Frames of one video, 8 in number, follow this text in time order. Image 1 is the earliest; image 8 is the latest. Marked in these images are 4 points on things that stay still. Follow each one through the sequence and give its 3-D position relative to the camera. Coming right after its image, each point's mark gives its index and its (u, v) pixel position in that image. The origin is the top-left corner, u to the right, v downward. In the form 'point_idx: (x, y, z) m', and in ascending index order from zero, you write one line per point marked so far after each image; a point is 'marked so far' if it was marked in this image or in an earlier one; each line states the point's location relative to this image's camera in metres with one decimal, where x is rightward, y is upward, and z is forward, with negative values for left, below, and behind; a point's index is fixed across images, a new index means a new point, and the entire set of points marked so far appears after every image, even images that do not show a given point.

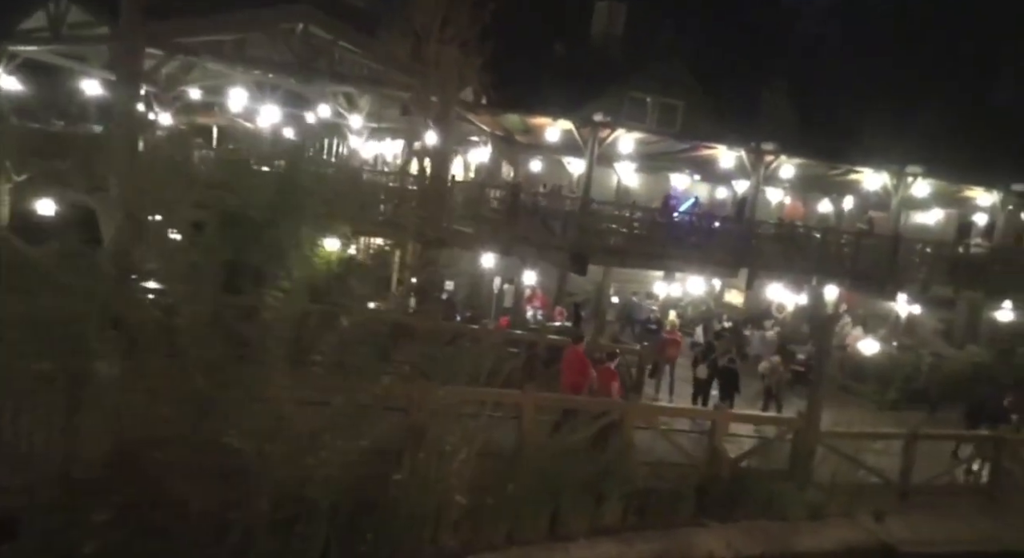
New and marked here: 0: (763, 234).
0: (+6.2, +1.1, +18.7) m
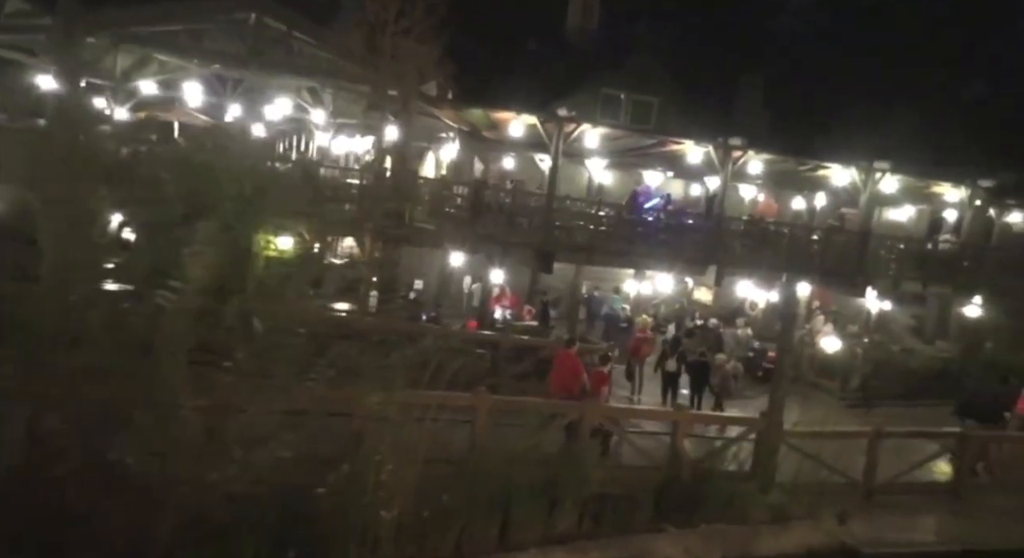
0: (+5.4, +1.2, +18.5) m
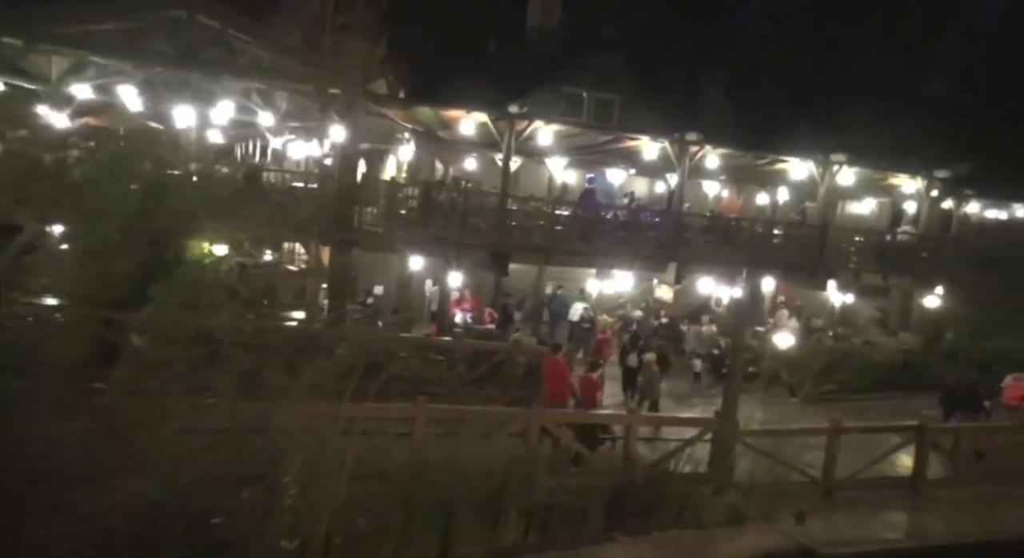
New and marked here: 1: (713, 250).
0: (+4.4, +1.3, +18.3) m
1: (+4.8, +0.7, +18.5) m
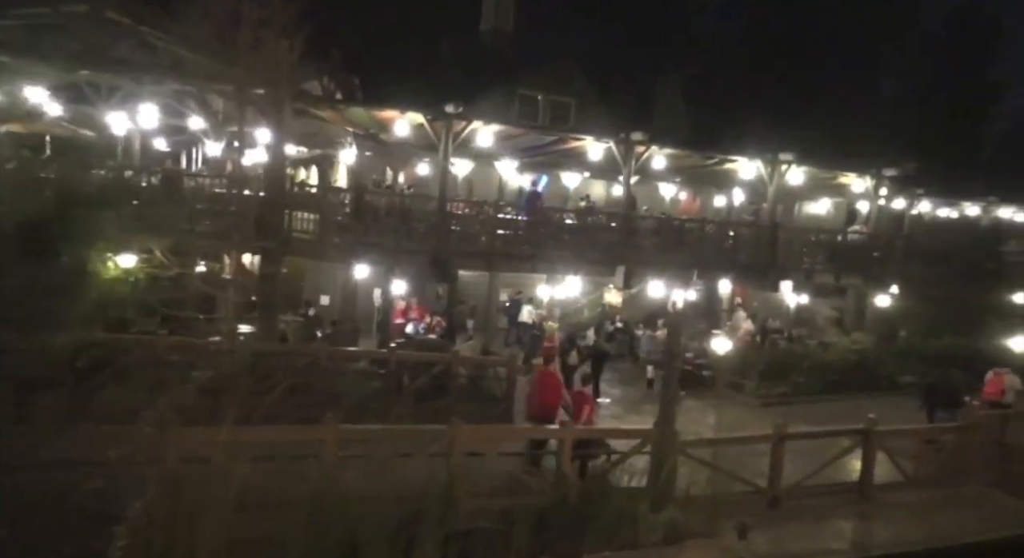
0: (+3.1, +1.2, +17.9) m
1: (+3.5, +0.7, +18.1) m
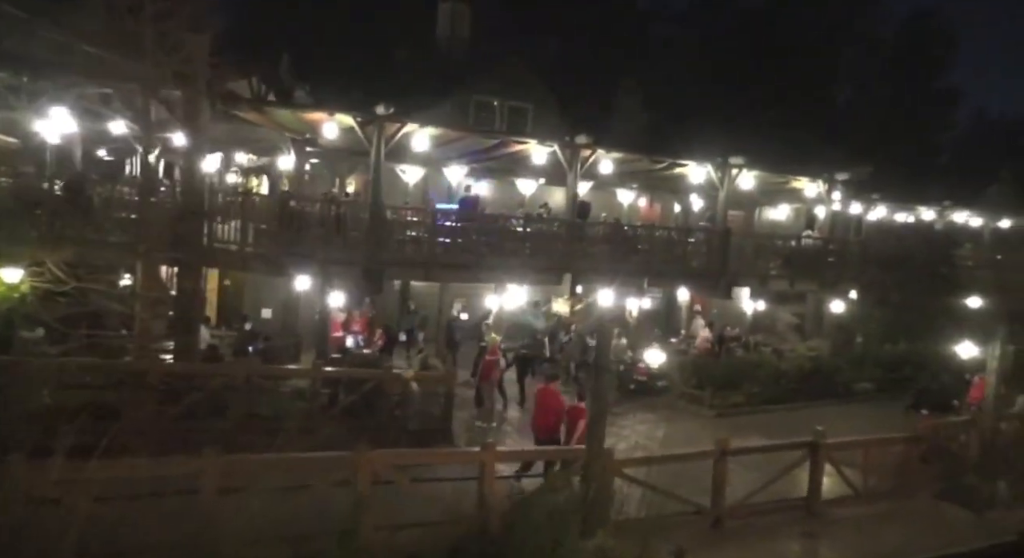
0: (+1.8, +1.0, +17.4) m
1: (+2.2, +0.5, +17.6) m
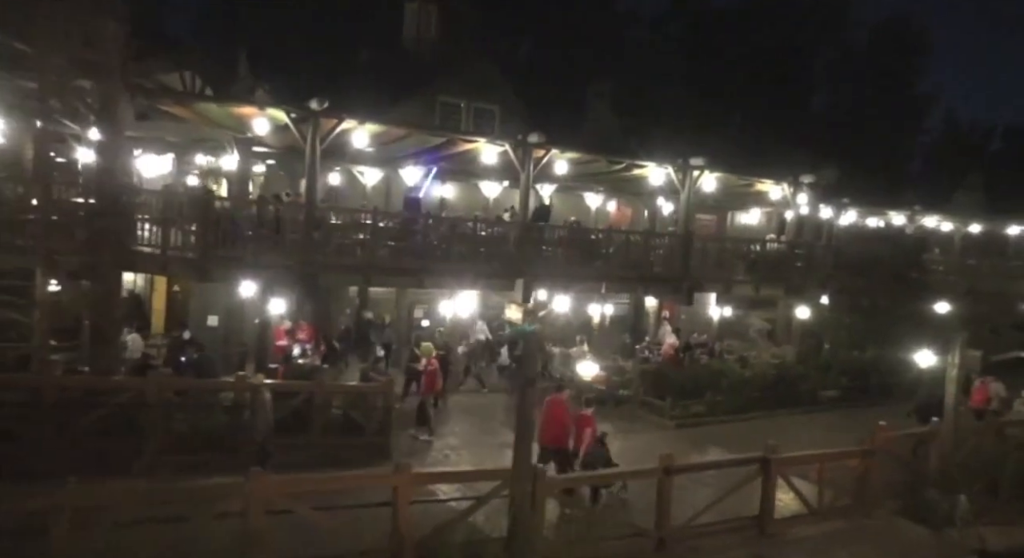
0: (+0.7, +0.9, +16.7) m
1: (+1.2, +0.4, +16.9) m
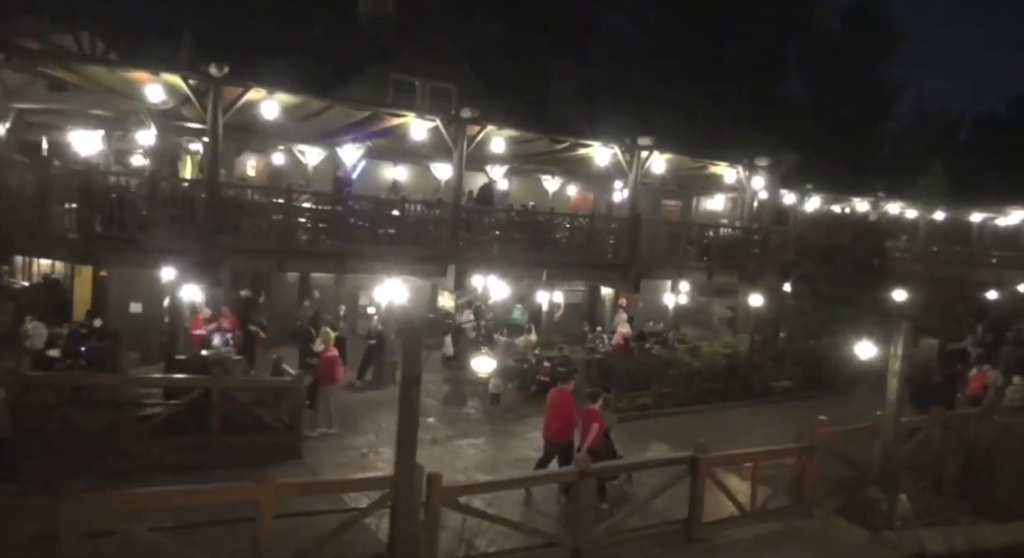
0: (-0.6, +1.2, +15.7) m
1: (-0.2, +0.7, +15.9) m
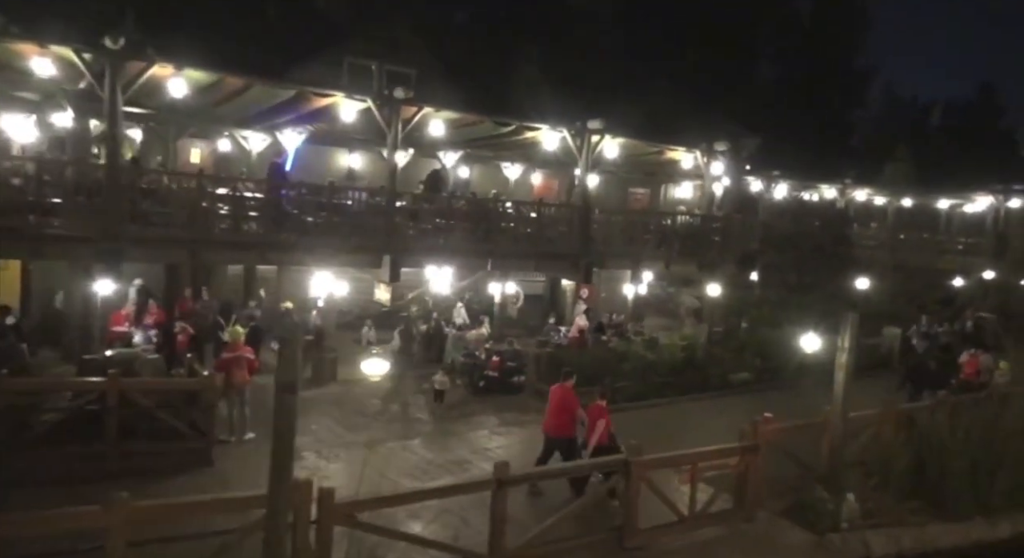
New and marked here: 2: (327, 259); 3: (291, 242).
0: (-1.7, +1.4, +14.8) m
1: (-1.3, +0.9, +15.1) m
2: (-3.4, +0.4, +13.9) m
3: (-3.9, +0.7, +13.4) m
